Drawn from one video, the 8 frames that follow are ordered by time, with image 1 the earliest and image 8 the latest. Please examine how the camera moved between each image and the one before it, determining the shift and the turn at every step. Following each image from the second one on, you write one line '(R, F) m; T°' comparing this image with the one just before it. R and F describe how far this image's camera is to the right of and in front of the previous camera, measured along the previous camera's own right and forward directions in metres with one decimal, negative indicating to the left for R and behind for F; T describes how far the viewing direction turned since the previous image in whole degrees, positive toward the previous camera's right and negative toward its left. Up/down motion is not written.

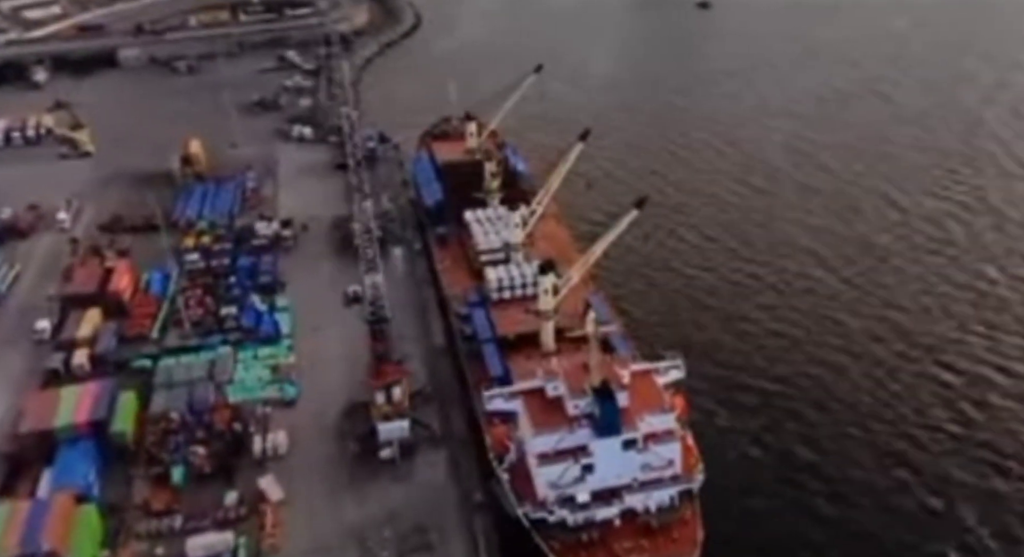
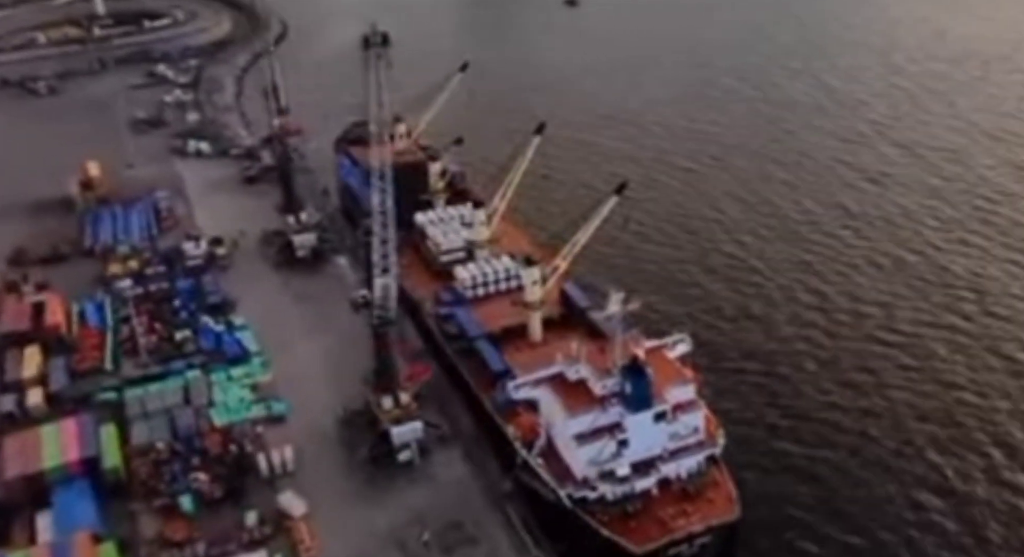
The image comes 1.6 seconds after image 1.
(-3.9, -0.2) m; +9°
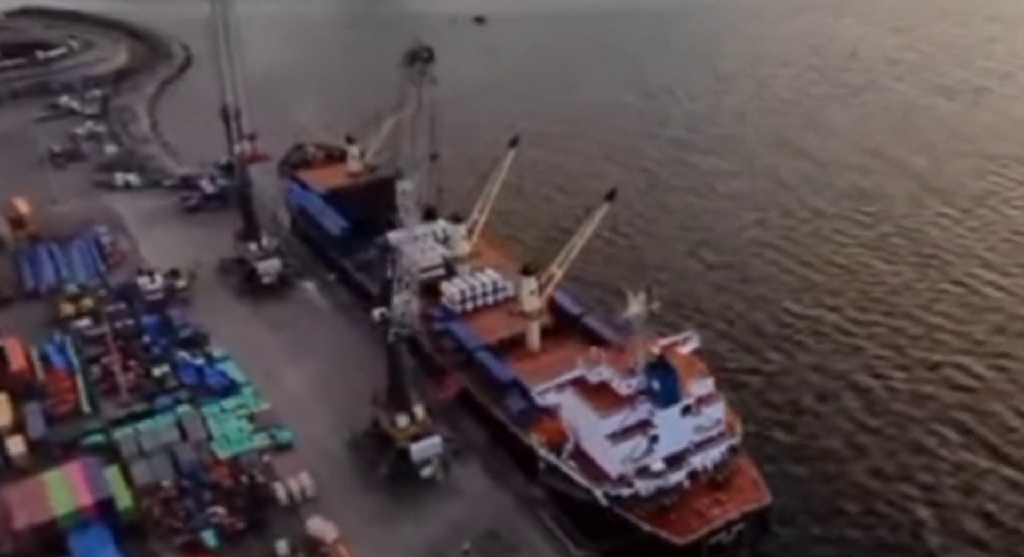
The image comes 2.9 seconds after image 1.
(-3.1, -0.2) m; +7°
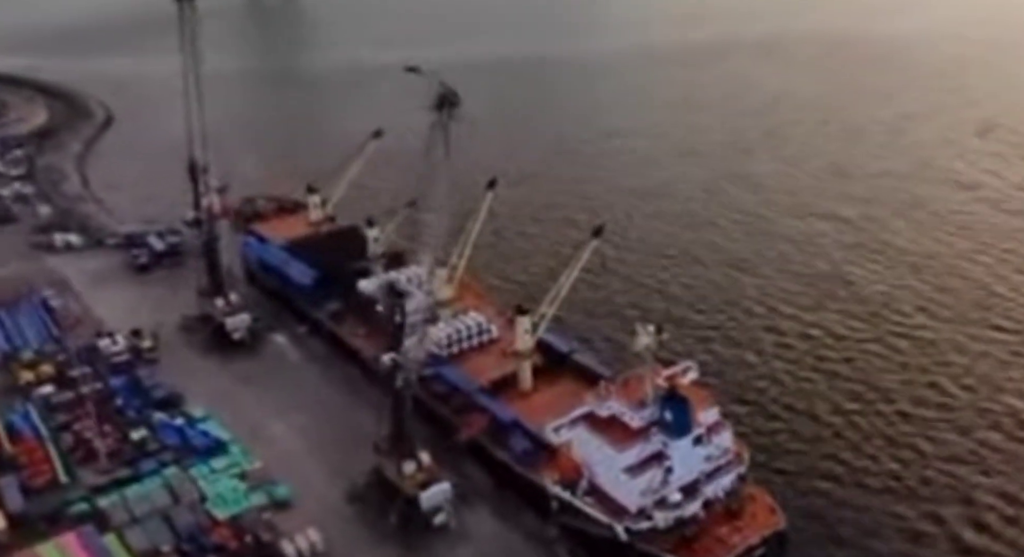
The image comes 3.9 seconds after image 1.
(-2.3, -0.1) m; +5°
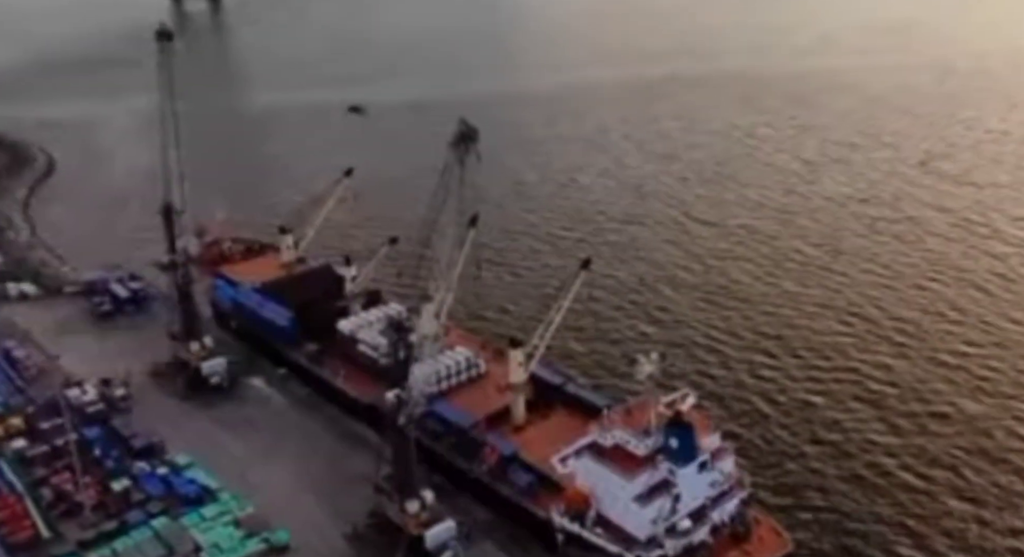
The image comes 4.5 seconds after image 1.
(-1.5, -0.1) m; +4°
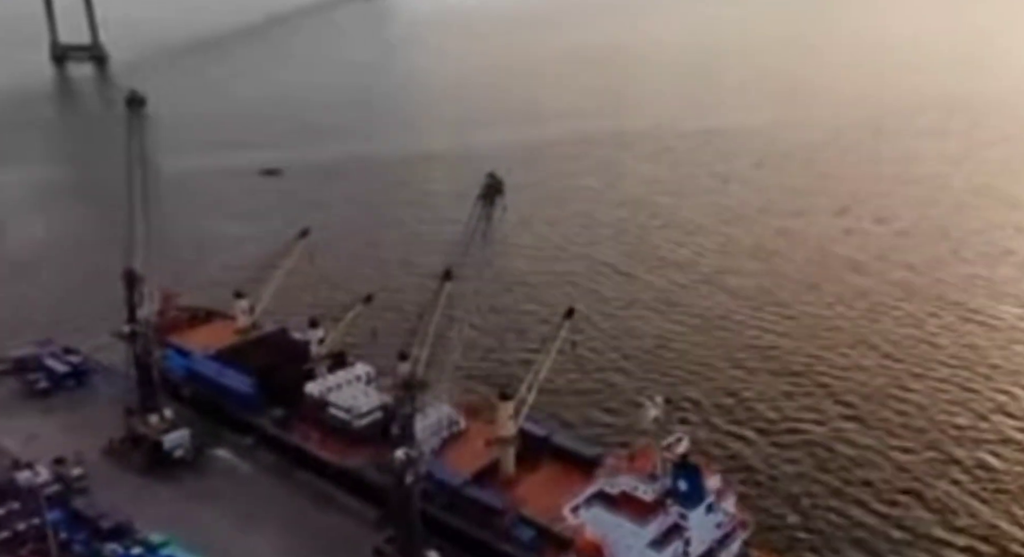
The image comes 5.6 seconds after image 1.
(-2.4, -0.1) m; +6°
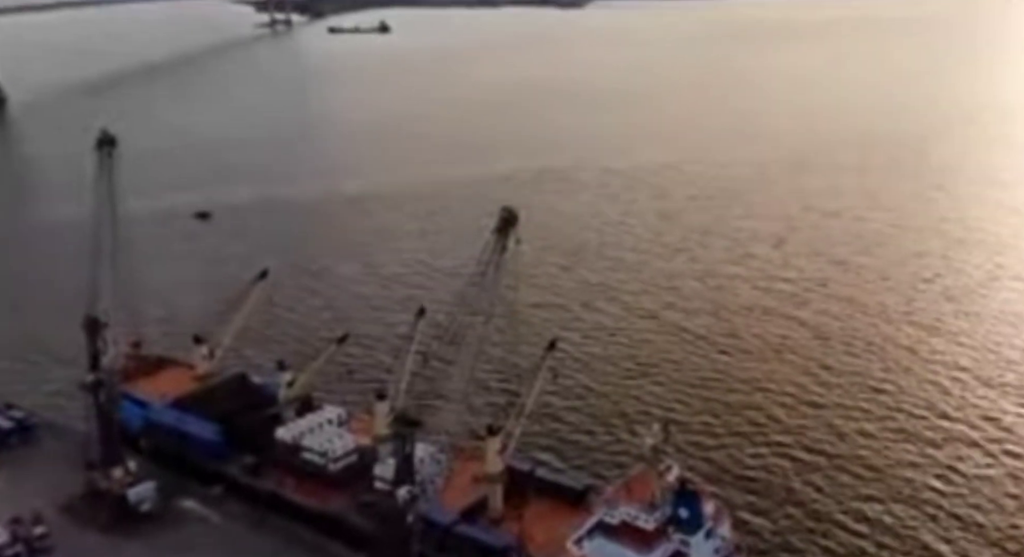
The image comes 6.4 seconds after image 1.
(-1.9, 0.0) m; +5°
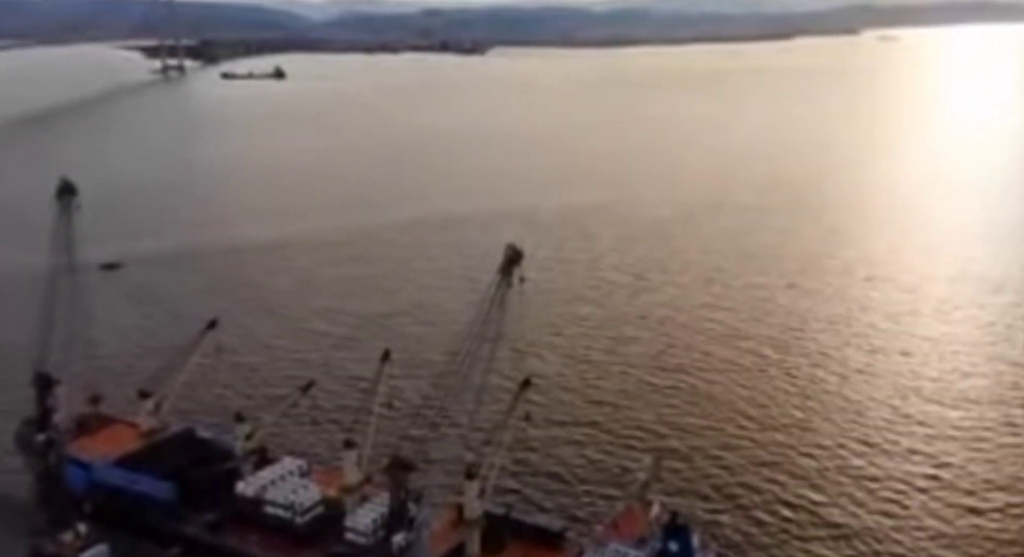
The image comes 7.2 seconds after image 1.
(-2.0, -0.1) m; +6°
